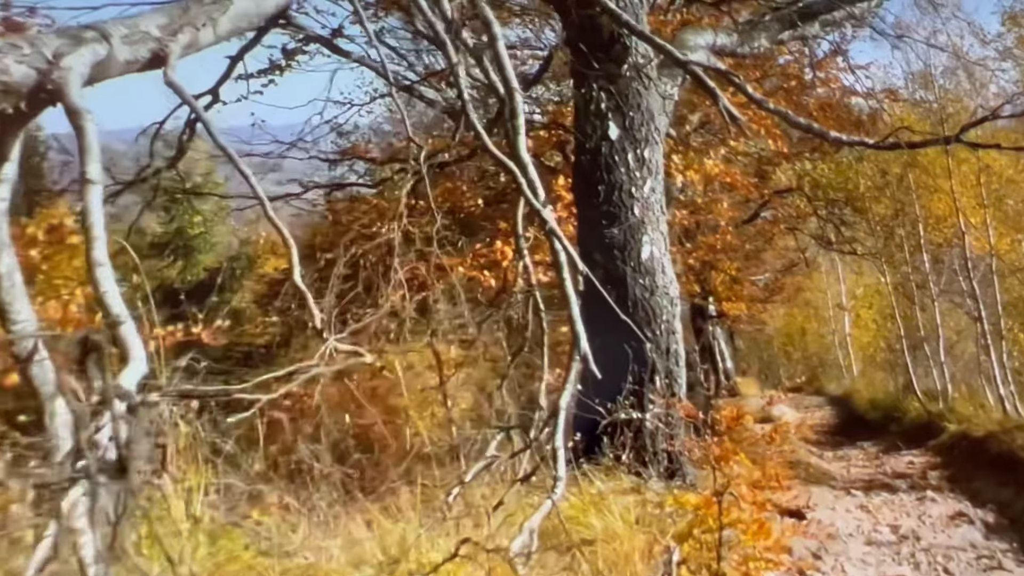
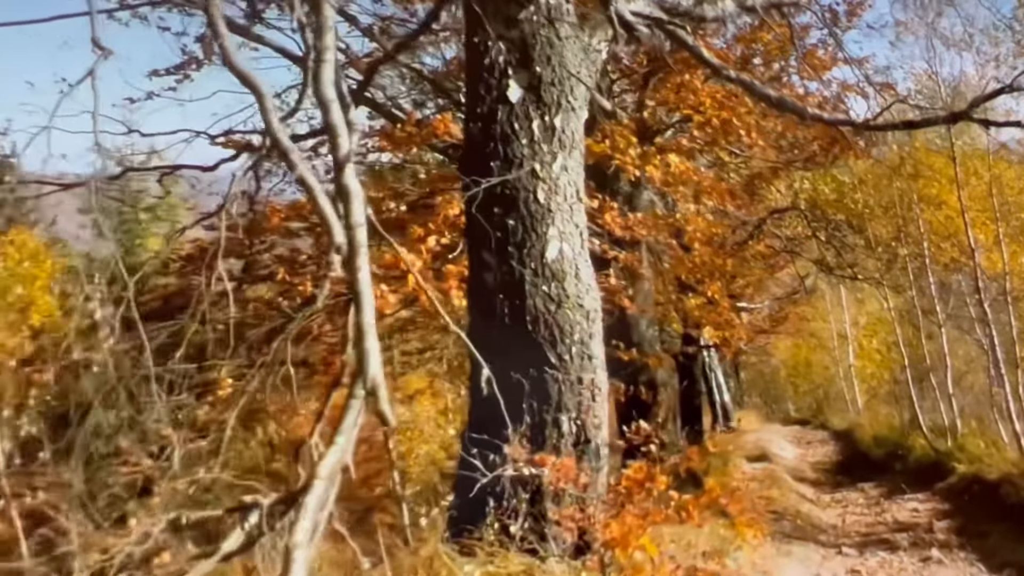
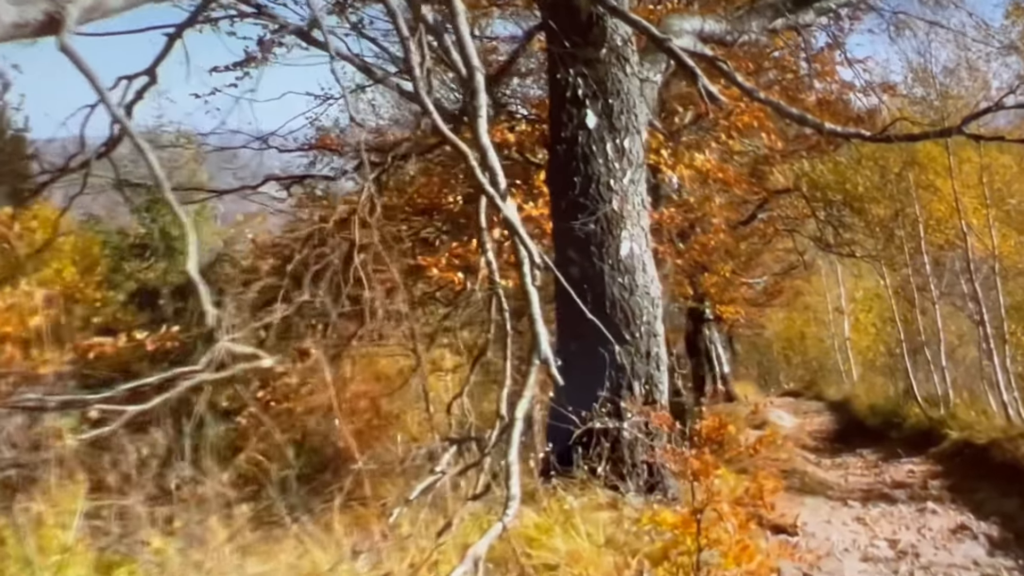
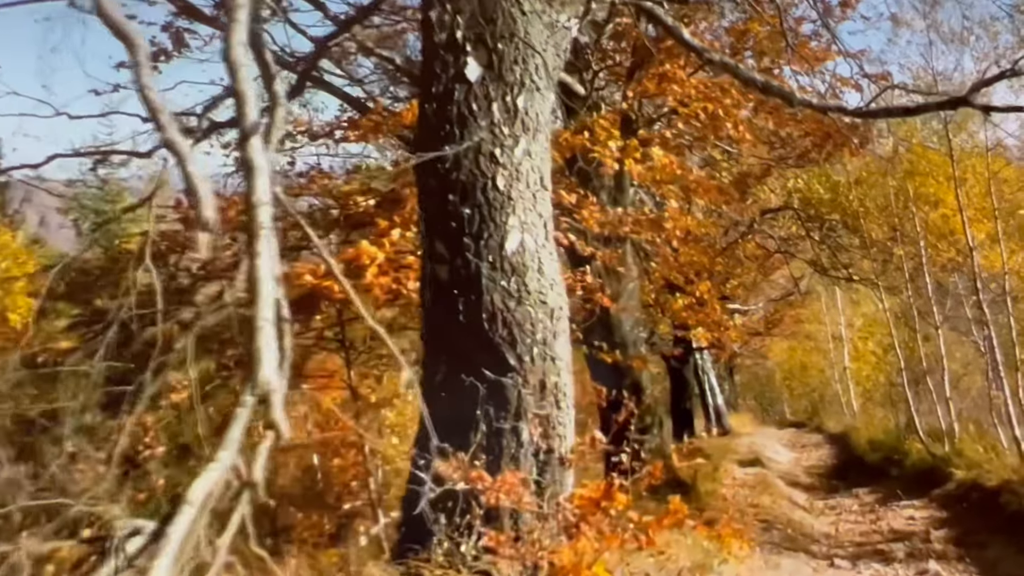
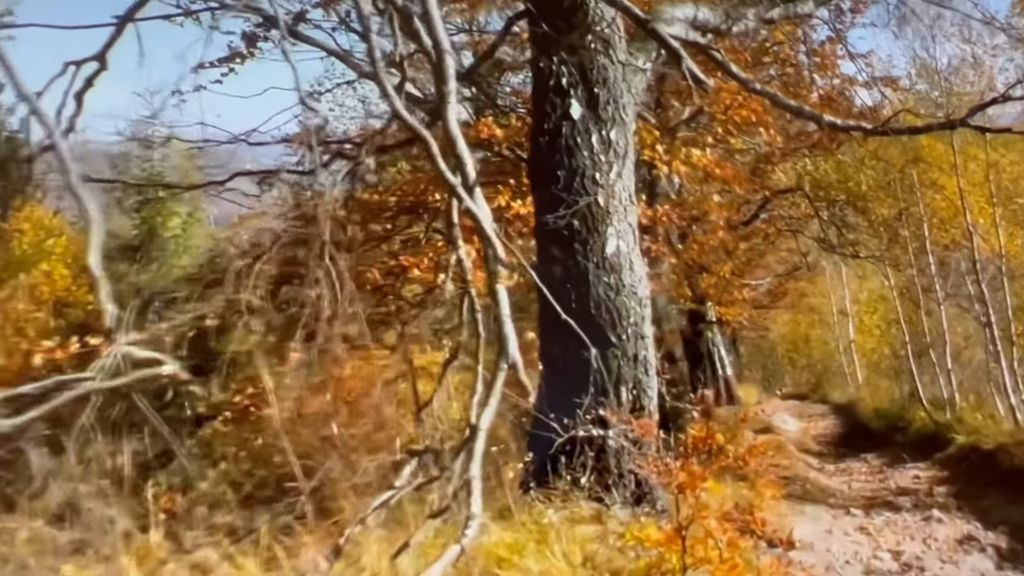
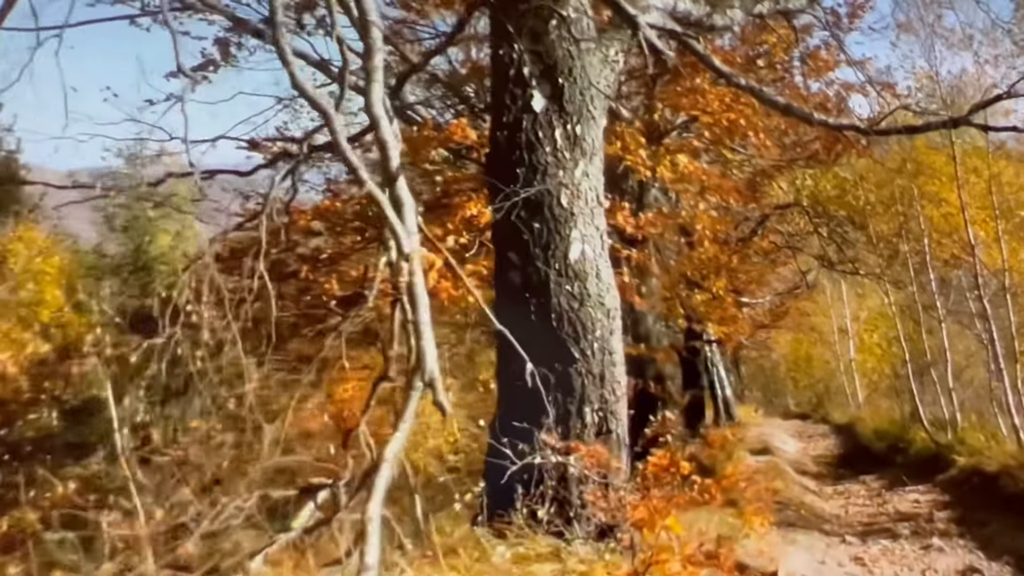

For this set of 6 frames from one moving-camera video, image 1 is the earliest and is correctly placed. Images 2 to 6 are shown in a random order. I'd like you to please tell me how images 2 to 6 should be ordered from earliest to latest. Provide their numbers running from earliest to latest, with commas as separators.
3, 5, 6, 2, 4
